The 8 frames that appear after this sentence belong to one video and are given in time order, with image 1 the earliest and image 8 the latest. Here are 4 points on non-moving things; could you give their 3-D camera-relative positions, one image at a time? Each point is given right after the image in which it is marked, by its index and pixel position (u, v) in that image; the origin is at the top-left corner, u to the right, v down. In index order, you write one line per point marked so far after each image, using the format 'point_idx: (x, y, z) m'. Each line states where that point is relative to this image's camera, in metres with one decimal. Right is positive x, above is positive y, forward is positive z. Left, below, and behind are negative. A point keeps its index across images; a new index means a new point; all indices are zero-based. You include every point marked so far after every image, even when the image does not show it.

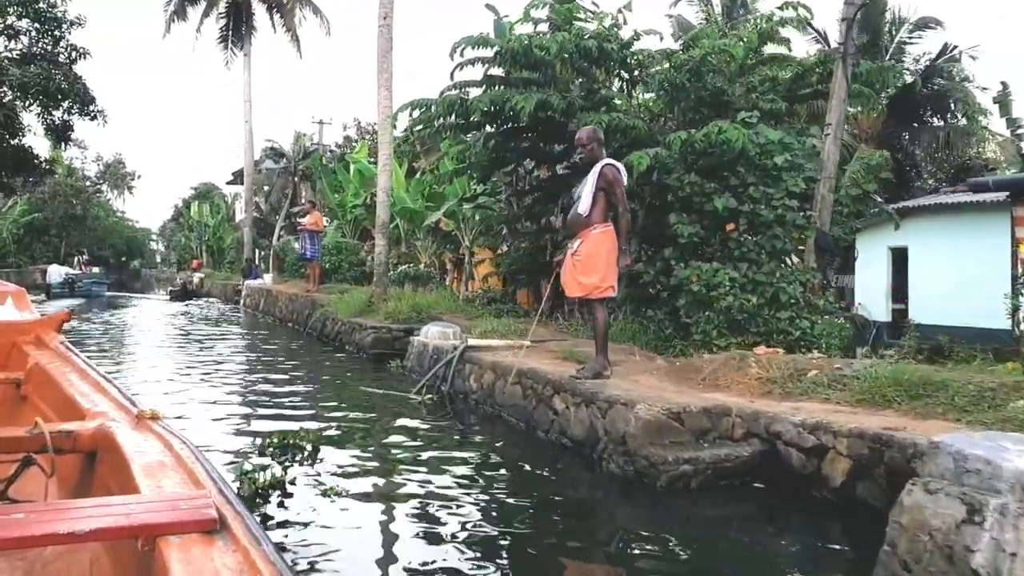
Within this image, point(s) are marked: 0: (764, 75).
0: (+2.7, +2.3, +10.3) m
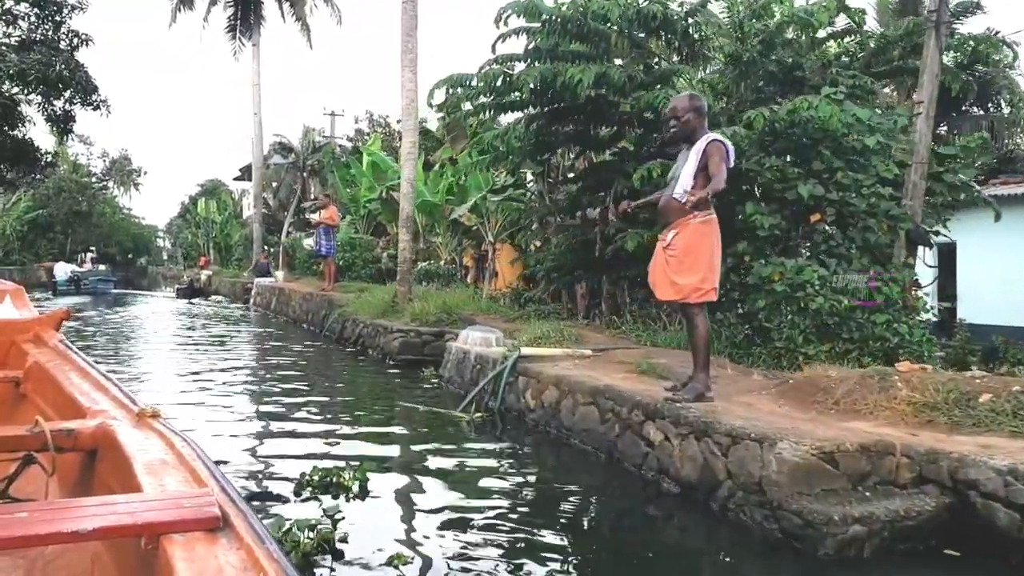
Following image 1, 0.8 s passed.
0: (+3.1, +2.3, +9.2) m
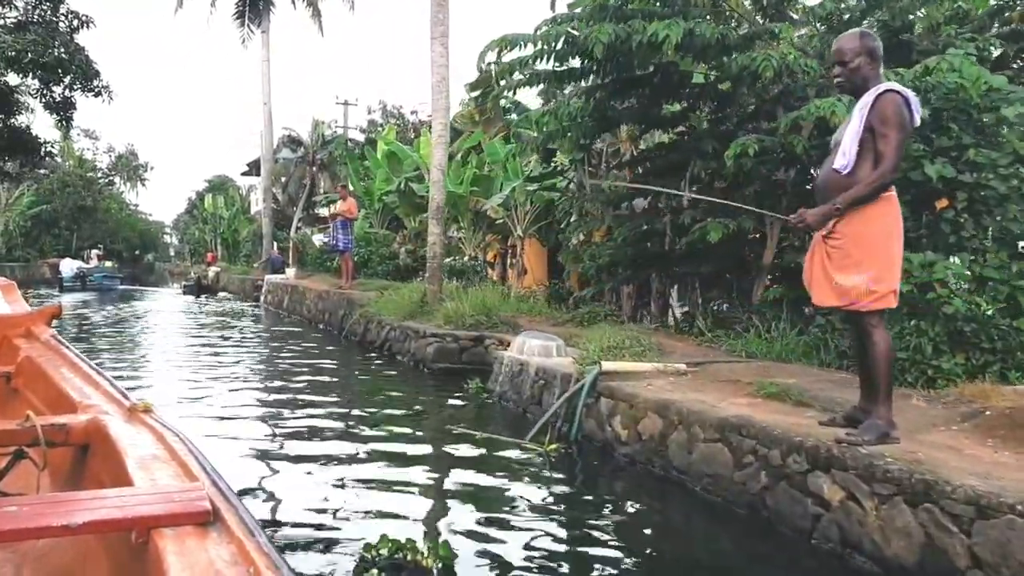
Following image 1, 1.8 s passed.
0: (+3.6, +2.3, +7.9) m
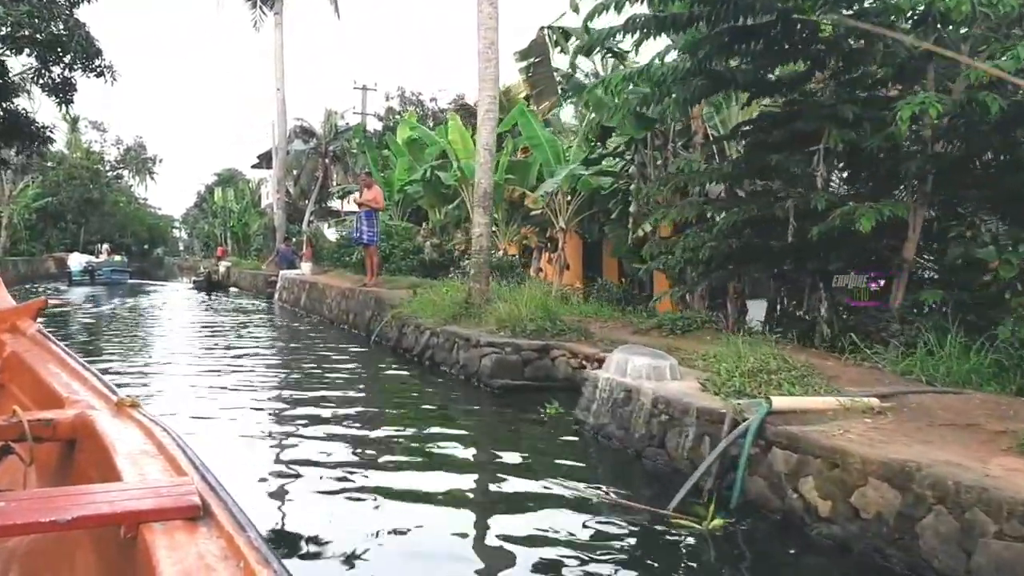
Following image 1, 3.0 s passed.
0: (+4.2, +2.3, +6.4) m
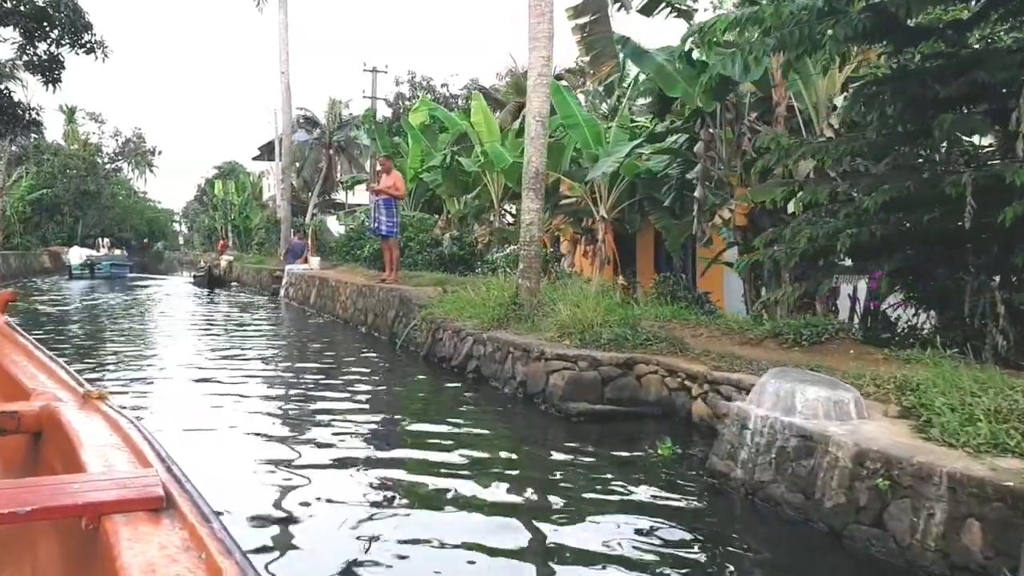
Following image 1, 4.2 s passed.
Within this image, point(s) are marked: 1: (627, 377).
0: (+4.6, +2.3, +4.8) m
1: (+0.7, -0.5, +6.0) m
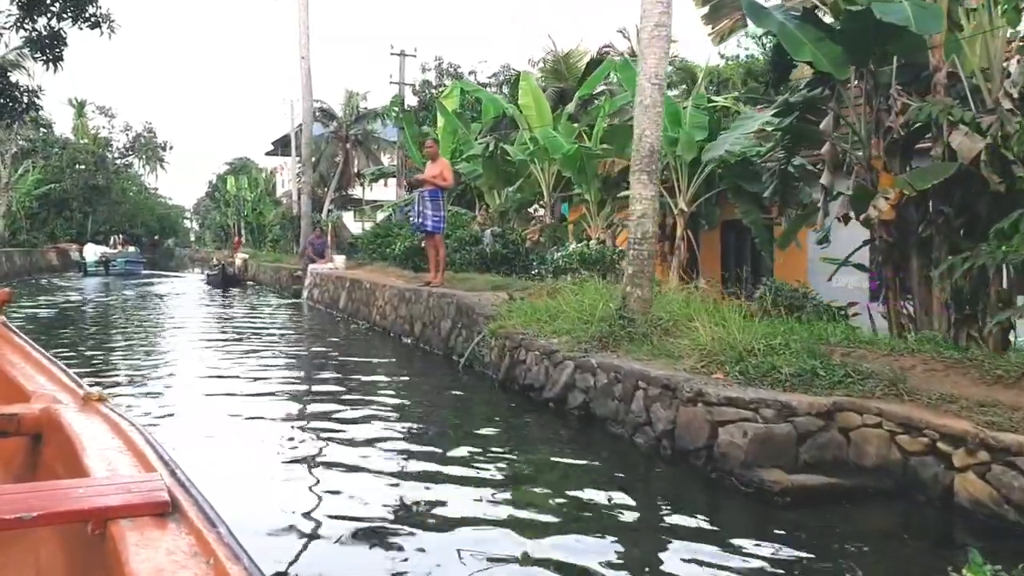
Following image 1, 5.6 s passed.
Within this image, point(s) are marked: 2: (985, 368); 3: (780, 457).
0: (+5.3, +2.2, +3.1) m
1: (+1.4, -0.6, +4.3) m
2: (+2.2, -0.4, +4.5) m
3: (+1.2, -0.7, +4.4) m
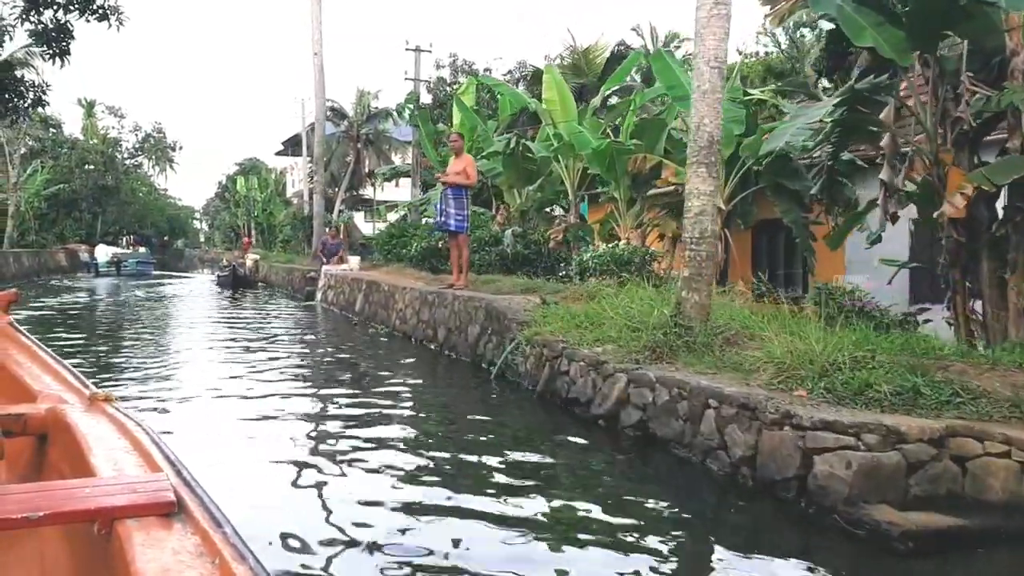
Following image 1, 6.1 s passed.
0: (+5.6, +2.2, +2.4) m
1: (+1.7, -0.6, +3.7) m
2: (+2.4, -0.4, +3.9) m
3: (+1.4, -0.7, +3.8) m
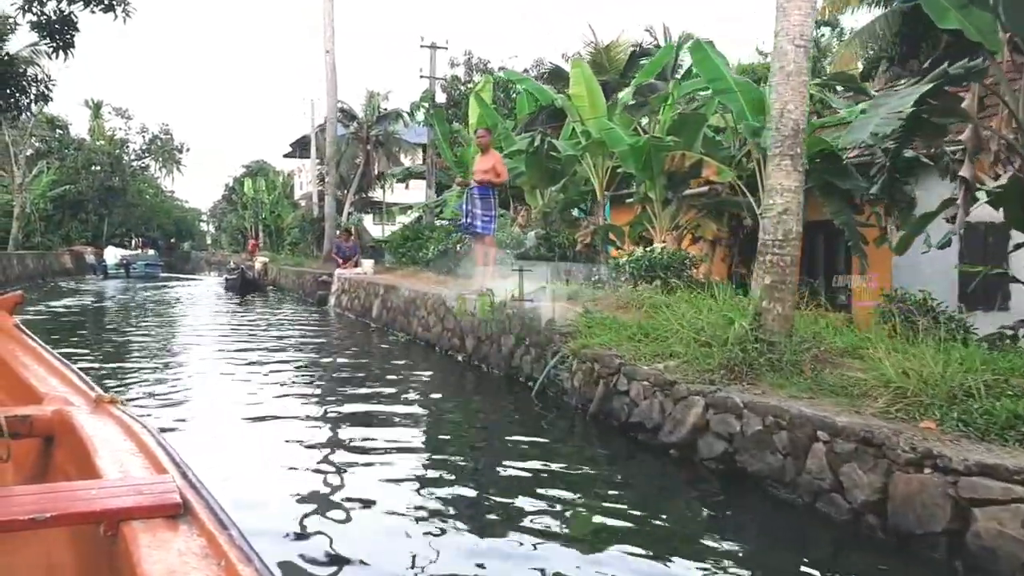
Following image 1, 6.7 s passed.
0: (+5.8, +2.1, +1.7) m
1: (+1.9, -0.7, +3.0) m
2: (+2.7, -0.4, +3.2) m
3: (+1.7, -0.8, +3.1) m
